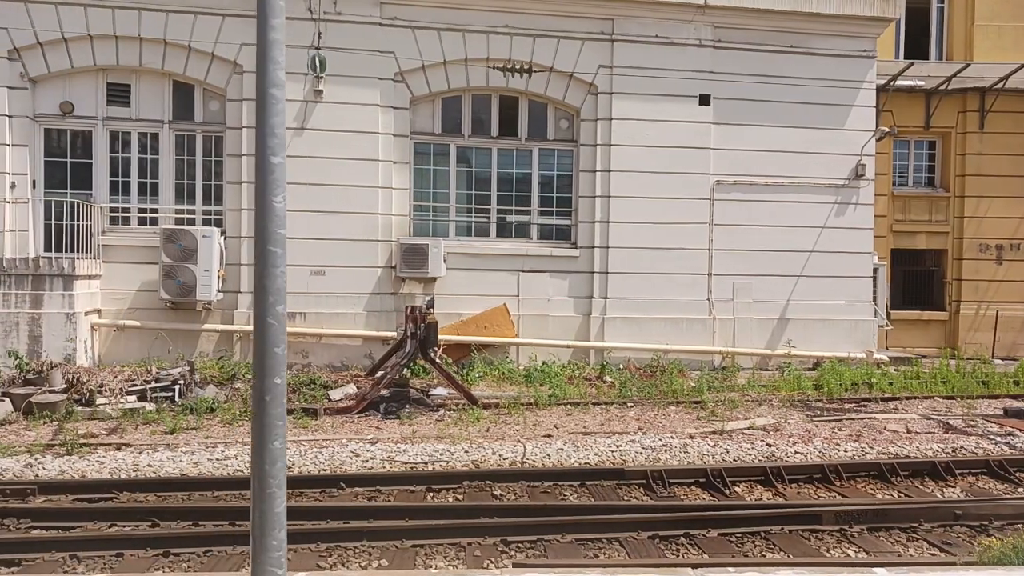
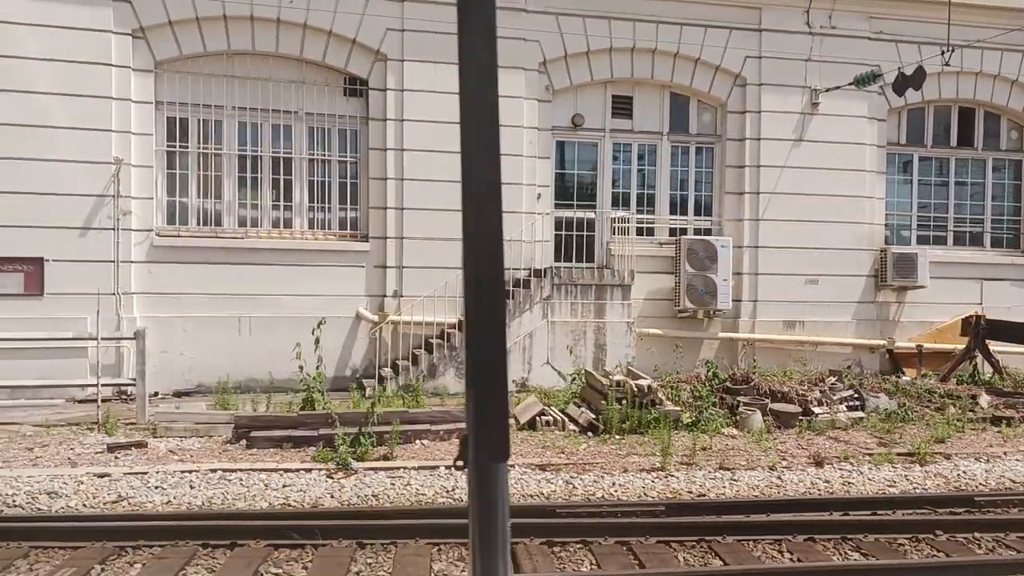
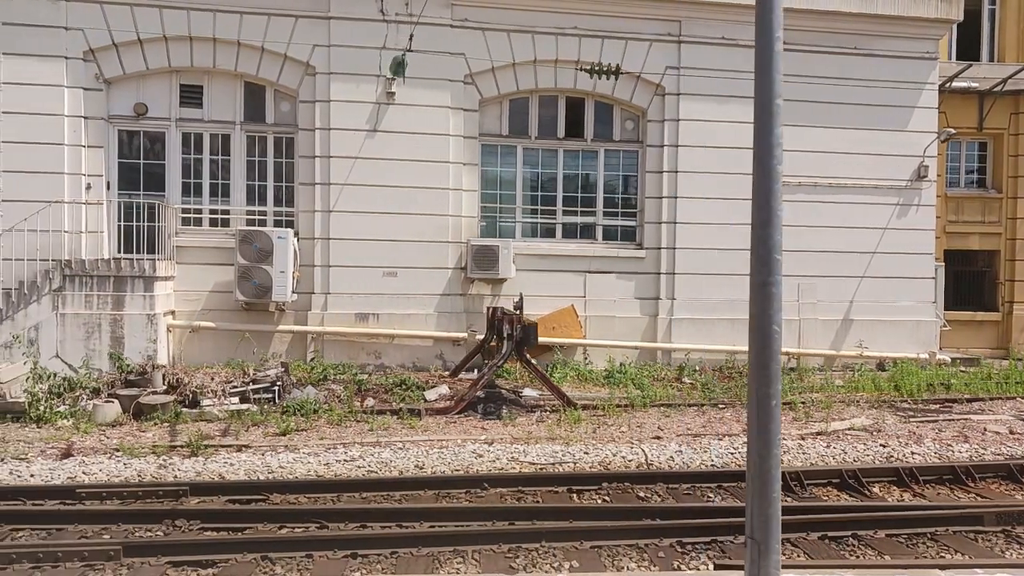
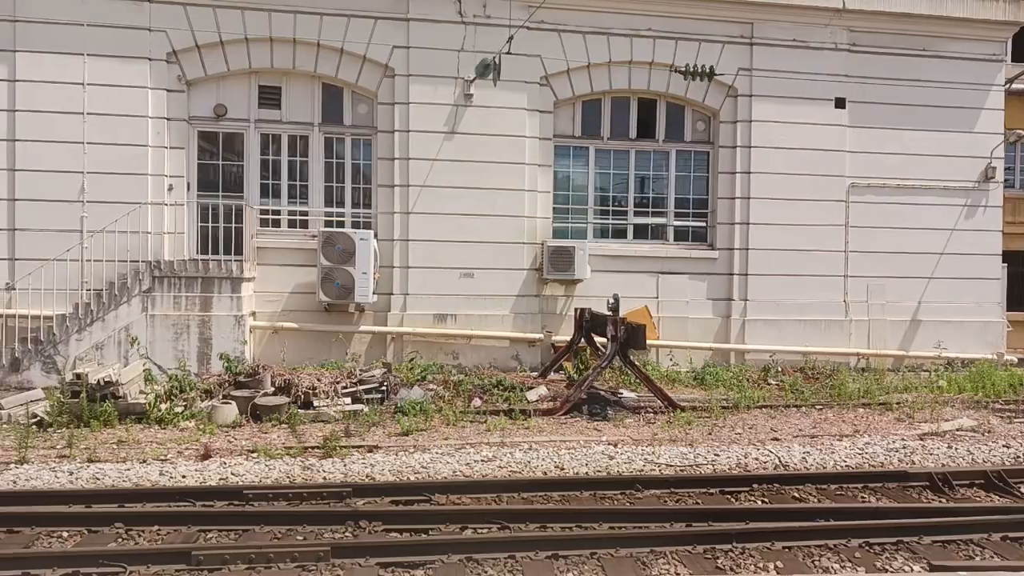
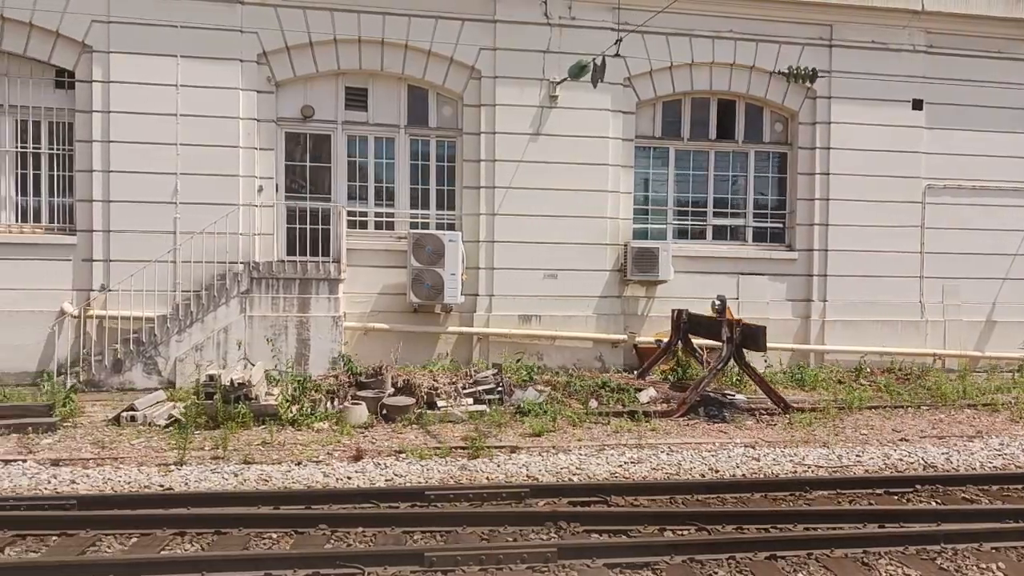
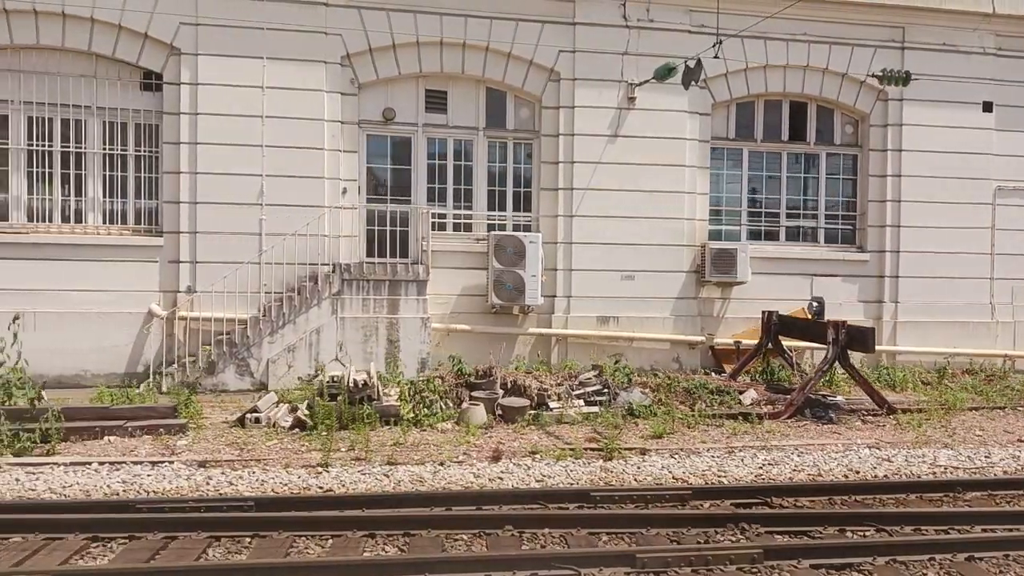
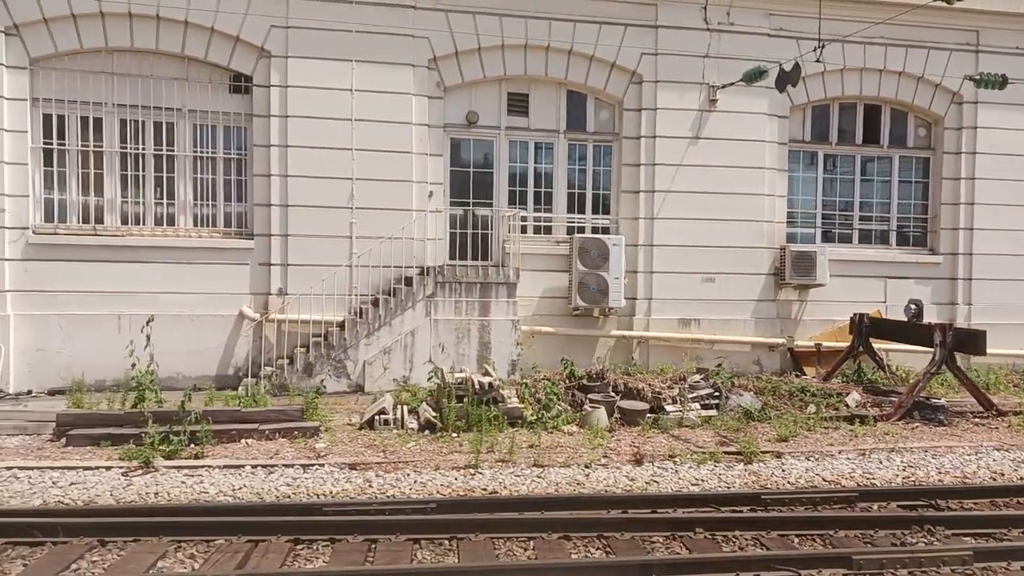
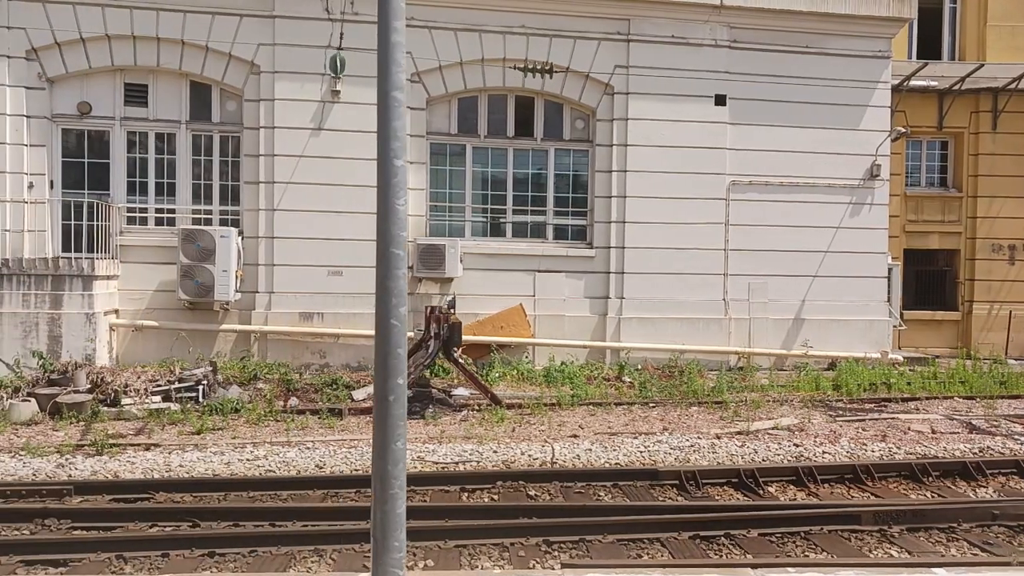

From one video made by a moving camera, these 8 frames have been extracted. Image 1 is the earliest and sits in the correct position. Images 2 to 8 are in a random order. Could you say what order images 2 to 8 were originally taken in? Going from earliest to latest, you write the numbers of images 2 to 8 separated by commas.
8, 3, 4, 5, 6, 7, 2
